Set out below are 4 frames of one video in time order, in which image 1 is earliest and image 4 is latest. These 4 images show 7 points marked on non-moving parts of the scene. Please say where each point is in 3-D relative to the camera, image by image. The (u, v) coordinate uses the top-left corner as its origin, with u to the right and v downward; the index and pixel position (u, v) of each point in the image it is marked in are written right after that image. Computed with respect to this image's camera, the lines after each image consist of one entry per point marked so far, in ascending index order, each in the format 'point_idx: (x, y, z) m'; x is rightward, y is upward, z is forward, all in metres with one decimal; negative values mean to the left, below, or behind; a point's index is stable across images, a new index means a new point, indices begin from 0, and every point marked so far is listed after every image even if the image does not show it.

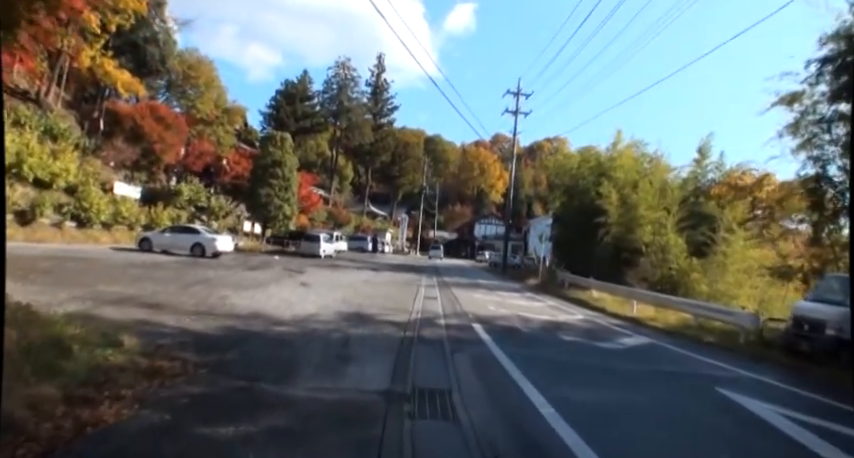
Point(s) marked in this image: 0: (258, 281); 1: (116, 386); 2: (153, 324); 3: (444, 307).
0: (-6.0, -1.8, +17.0) m
1: (-3.2, -1.6, +4.9) m
2: (-4.8, -1.7, +8.6) m
3: (+0.5, -2.2, +13.7) m
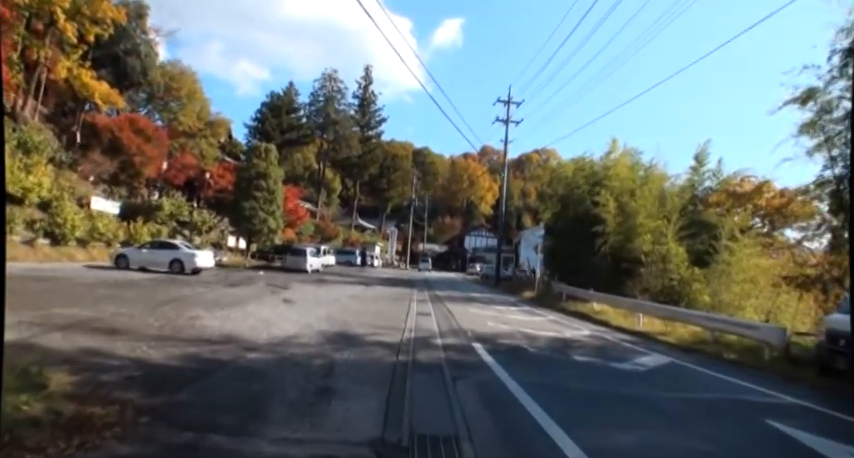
0: (-6.2, -2.3, +15.7) m
1: (-3.1, -1.7, +3.7) m
2: (-4.9, -1.9, +7.3) m
3: (+0.3, -2.5, +12.5) m
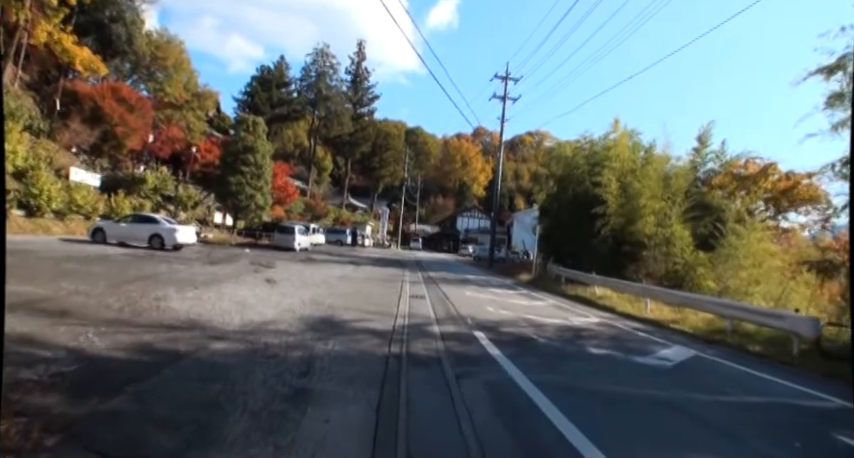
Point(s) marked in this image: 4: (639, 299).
0: (-6.4, -1.5, +14.4) m
1: (-3.1, -1.4, +2.5) m
2: (-4.9, -1.4, +6.0) m
3: (+0.2, -1.9, +11.4) m
4: (+8.1, -2.7, +18.7) m
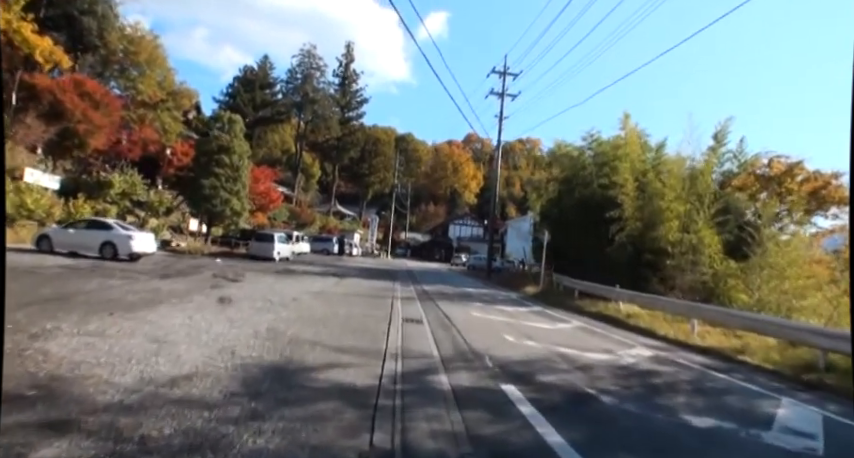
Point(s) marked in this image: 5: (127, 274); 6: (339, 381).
0: (-6.4, -1.6, +11.2) m
1: (-2.9, -1.3, -0.6) m
2: (-4.8, -1.4, +2.9) m
3: (+0.2, -1.9, +8.3) m
4: (+7.9, -2.9, +15.8) m
5: (-10.3, -1.5, +16.8) m
6: (-1.0, -1.8, +5.6) m
